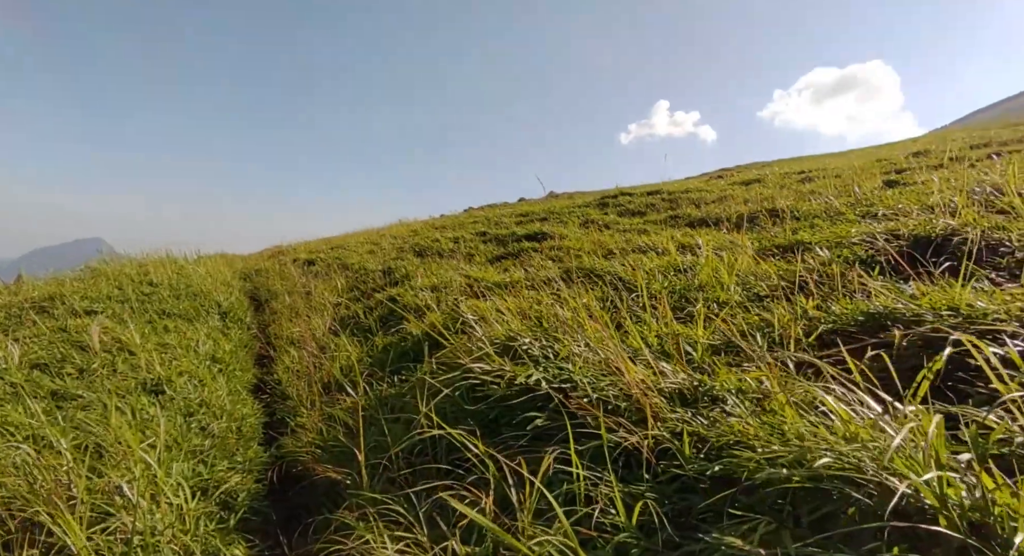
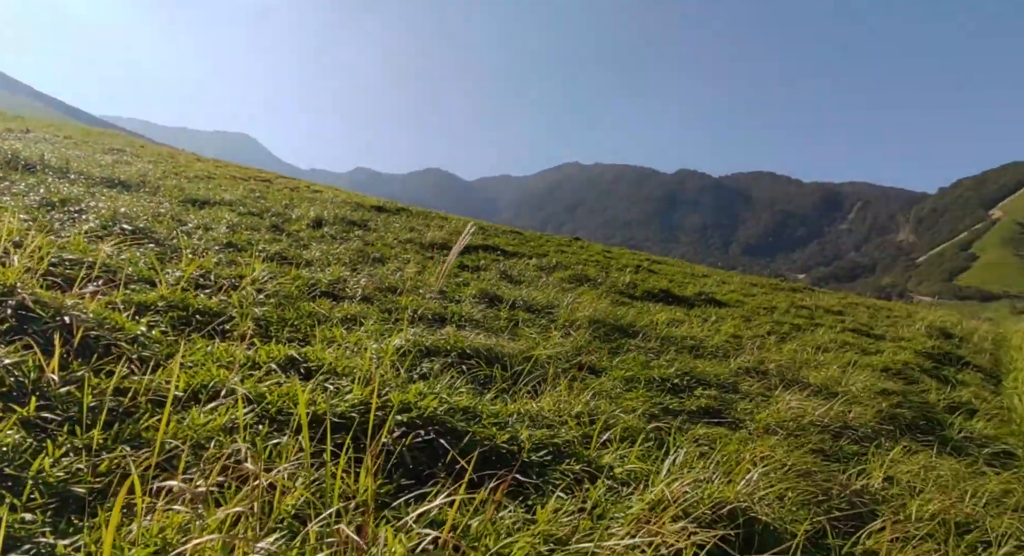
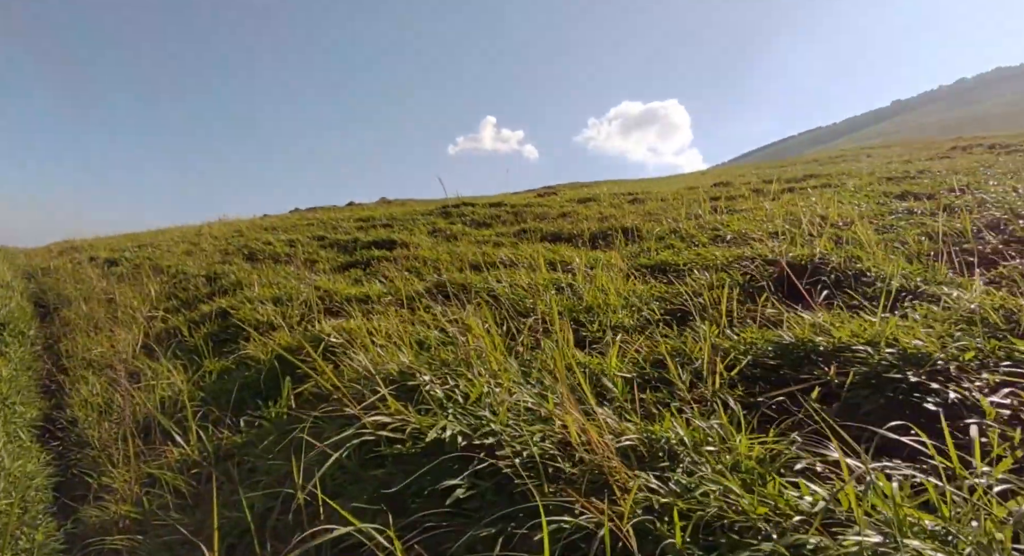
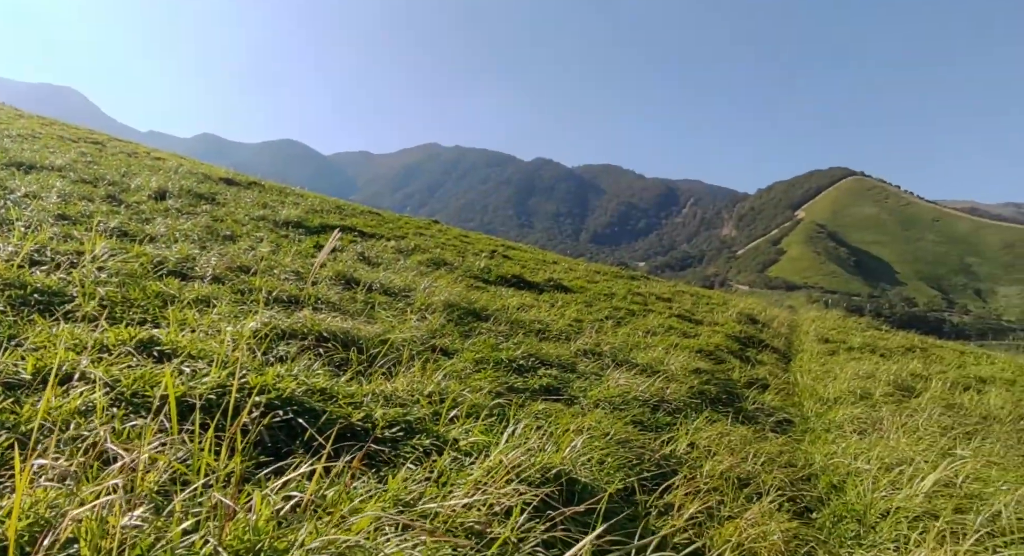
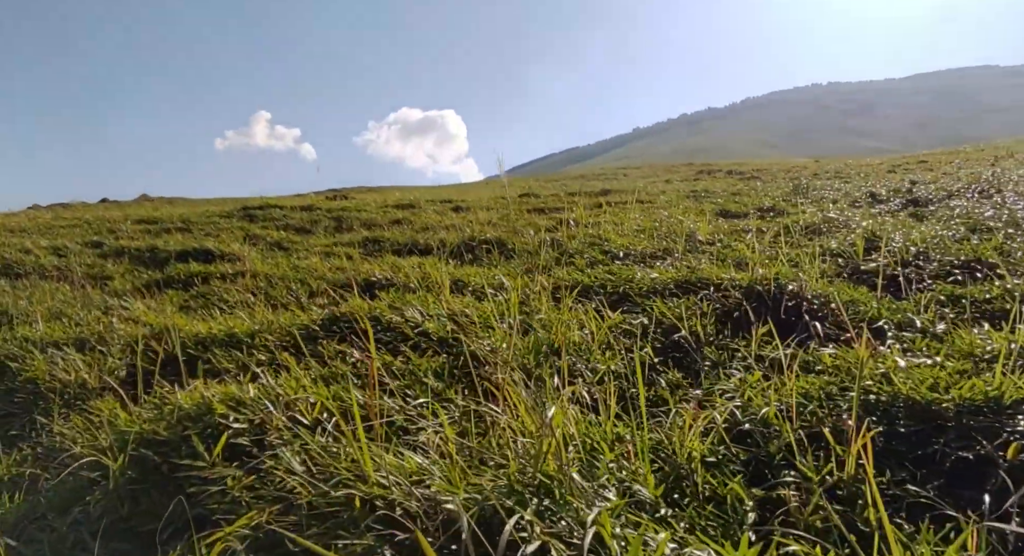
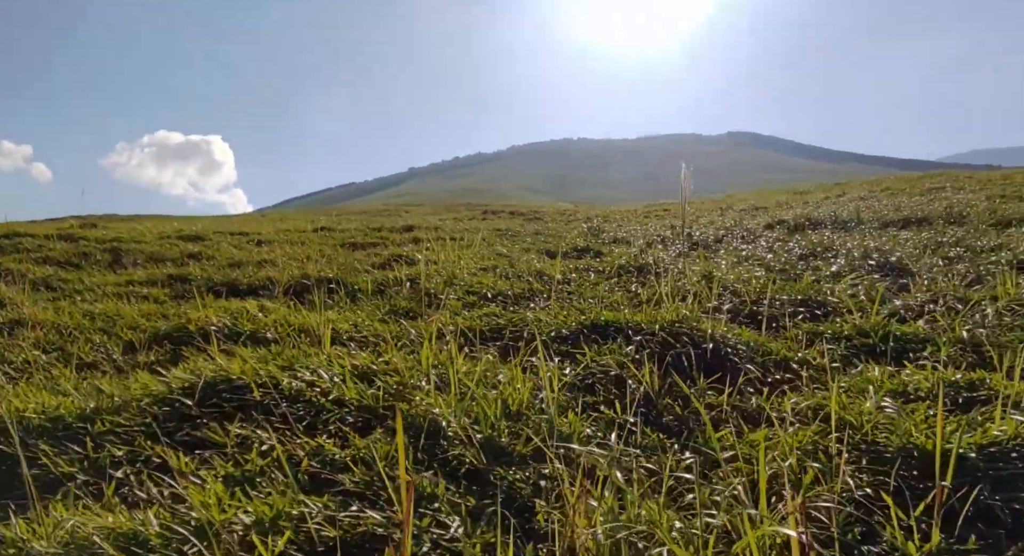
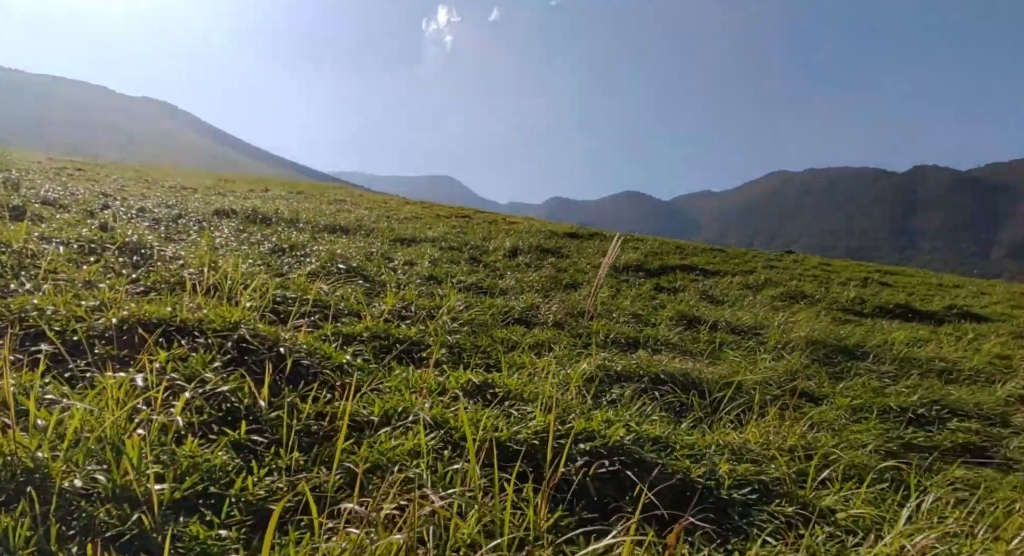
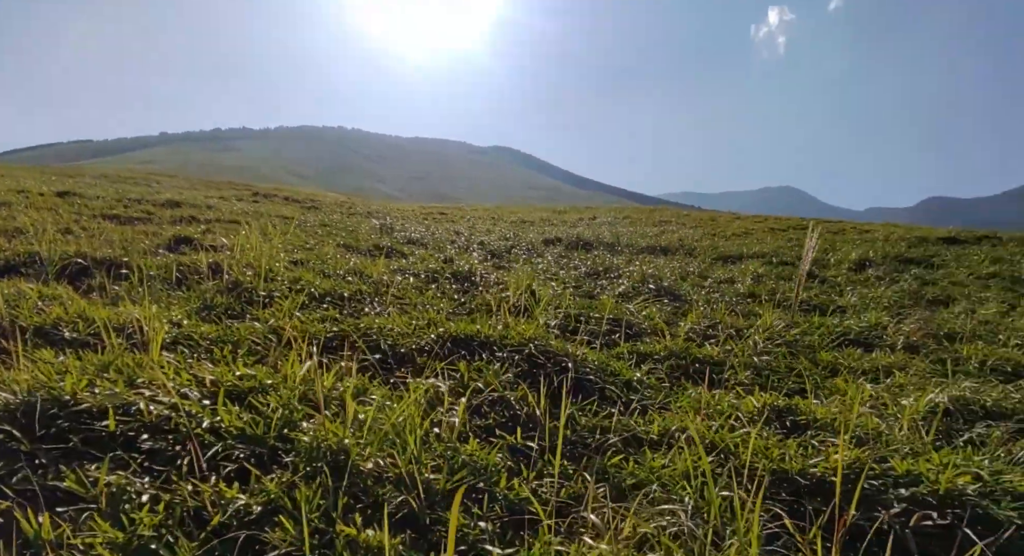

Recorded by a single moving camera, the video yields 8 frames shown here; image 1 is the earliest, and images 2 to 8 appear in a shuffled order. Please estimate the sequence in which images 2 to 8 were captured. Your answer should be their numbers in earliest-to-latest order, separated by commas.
3, 5, 6, 8, 7, 2, 4
